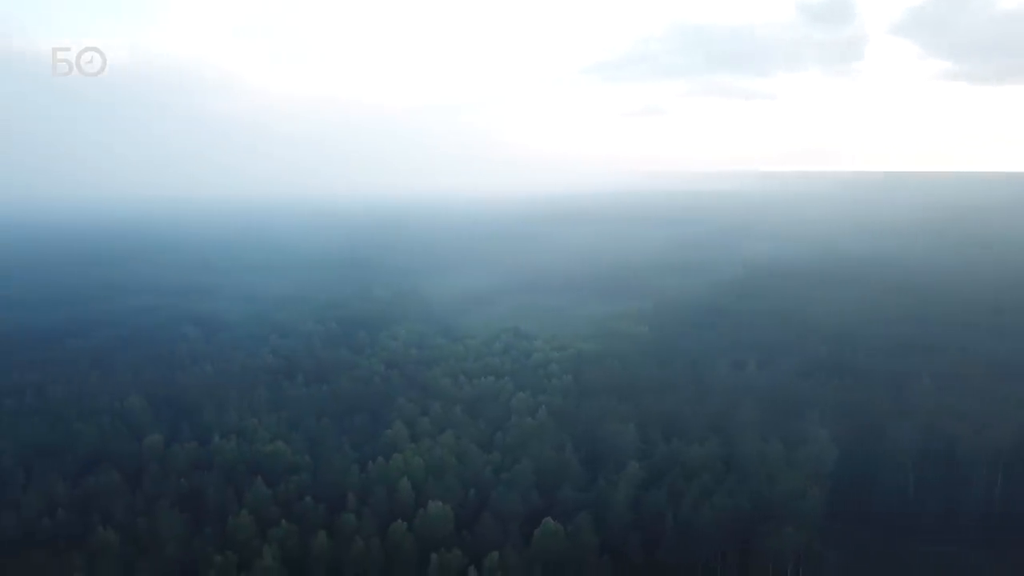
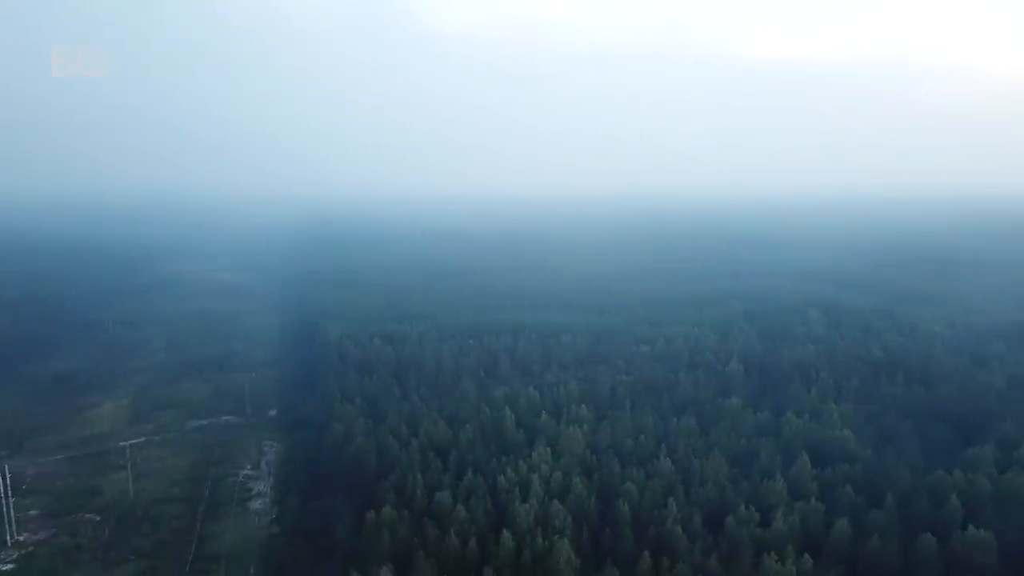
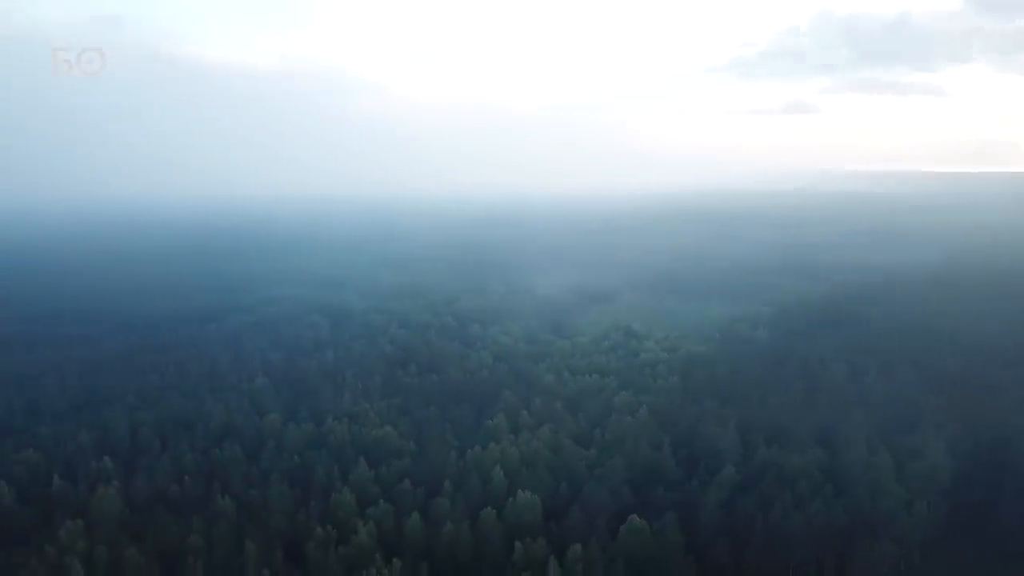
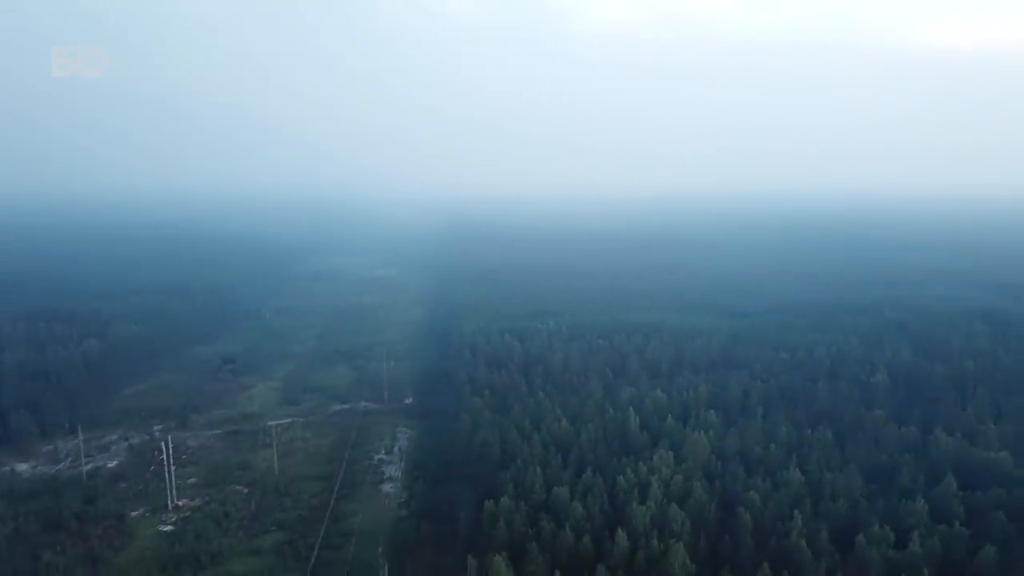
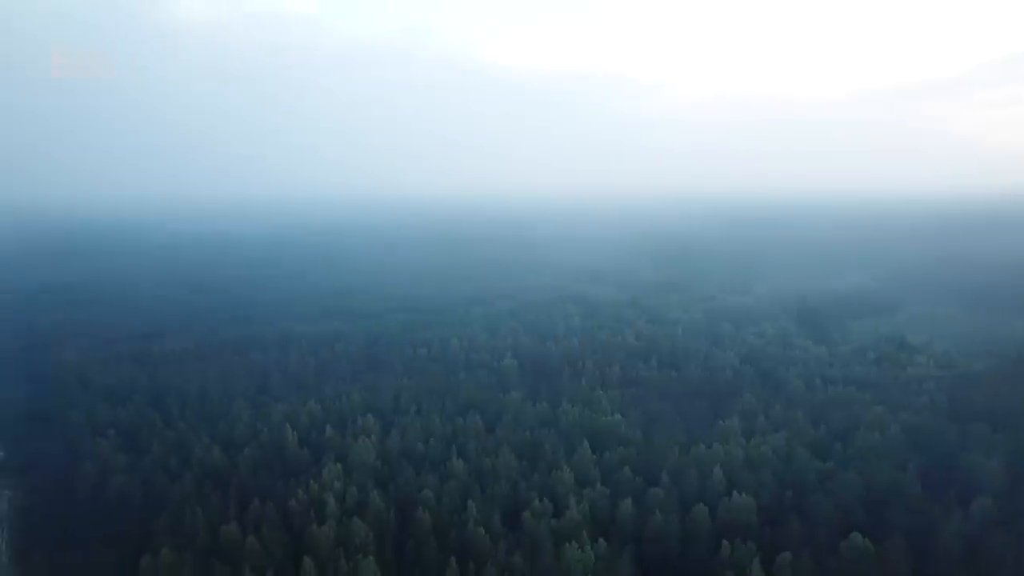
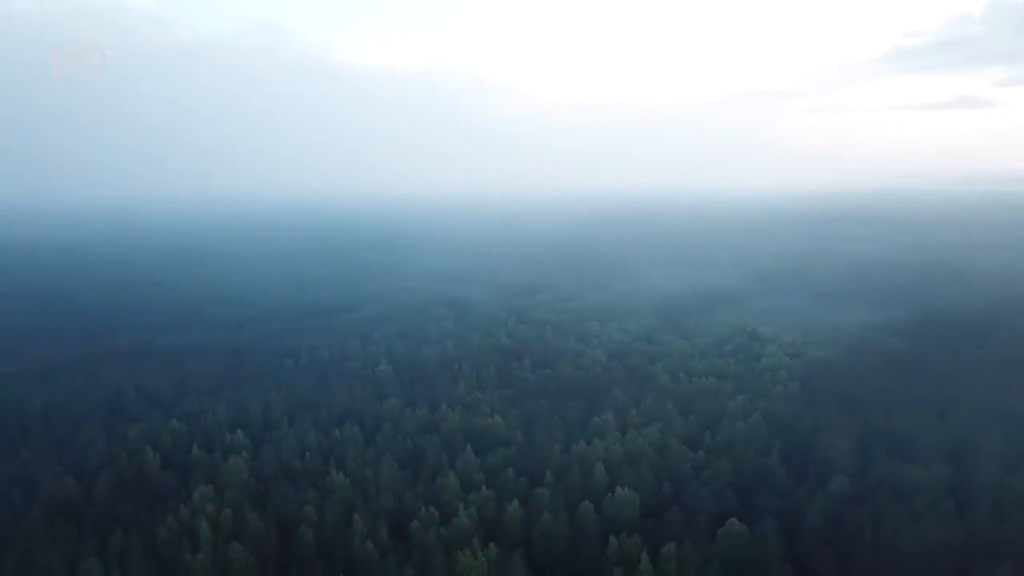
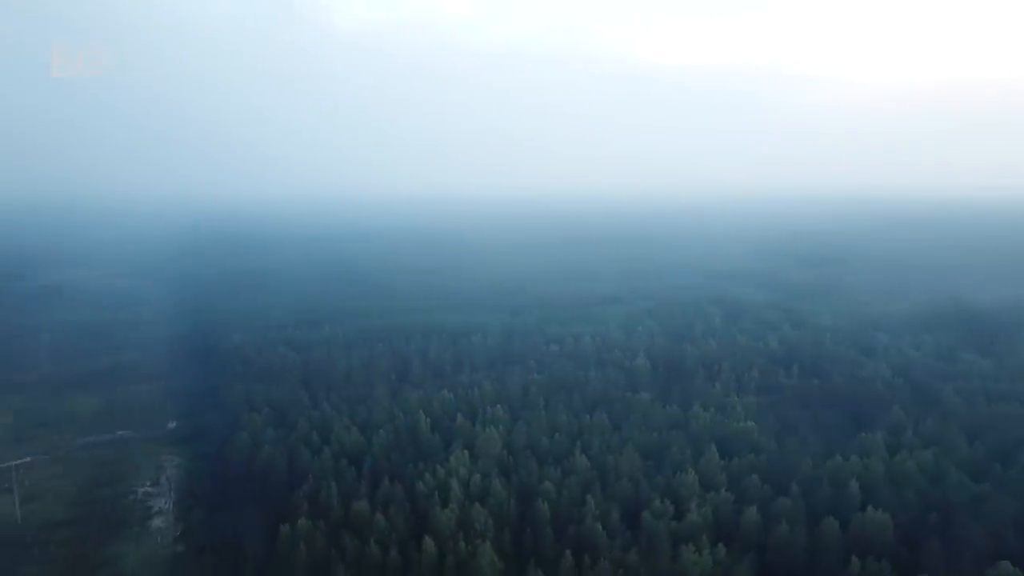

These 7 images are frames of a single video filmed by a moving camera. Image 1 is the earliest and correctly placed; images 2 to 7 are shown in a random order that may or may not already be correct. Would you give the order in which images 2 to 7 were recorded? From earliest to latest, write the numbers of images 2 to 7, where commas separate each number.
3, 6, 5, 7, 2, 4
